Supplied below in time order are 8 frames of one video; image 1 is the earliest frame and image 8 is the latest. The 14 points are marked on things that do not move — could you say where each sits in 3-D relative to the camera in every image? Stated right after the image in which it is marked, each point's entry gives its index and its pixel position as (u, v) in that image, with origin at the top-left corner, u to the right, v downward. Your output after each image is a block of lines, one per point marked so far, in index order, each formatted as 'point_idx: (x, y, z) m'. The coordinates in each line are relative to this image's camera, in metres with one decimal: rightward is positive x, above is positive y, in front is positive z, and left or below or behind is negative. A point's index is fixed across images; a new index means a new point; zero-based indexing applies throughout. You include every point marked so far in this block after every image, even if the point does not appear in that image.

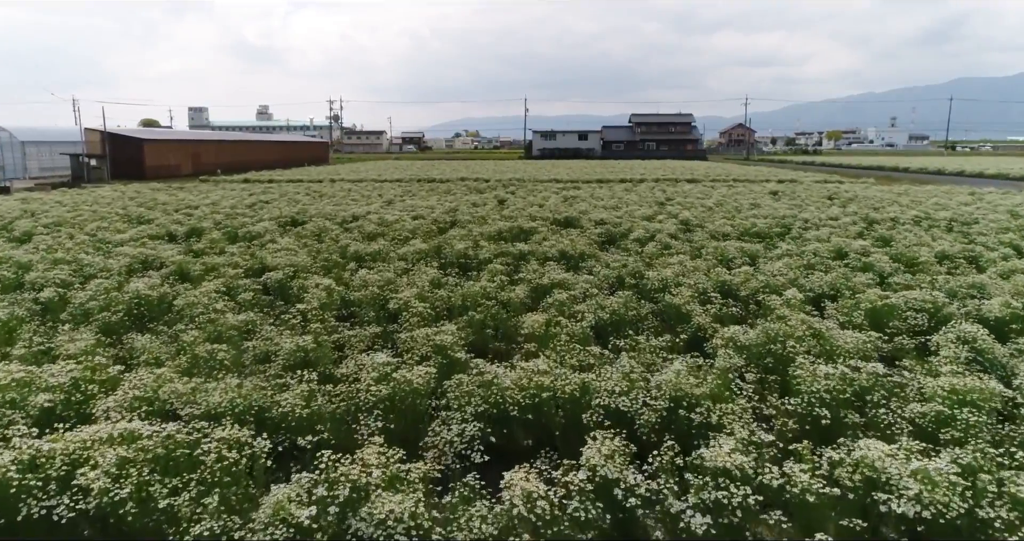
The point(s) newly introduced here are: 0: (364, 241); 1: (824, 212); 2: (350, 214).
0: (-2.0, +0.4, +11.4) m
1: (+5.7, +1.1, +15.4) m
2: (-2.9, +1.0, +15.0) m
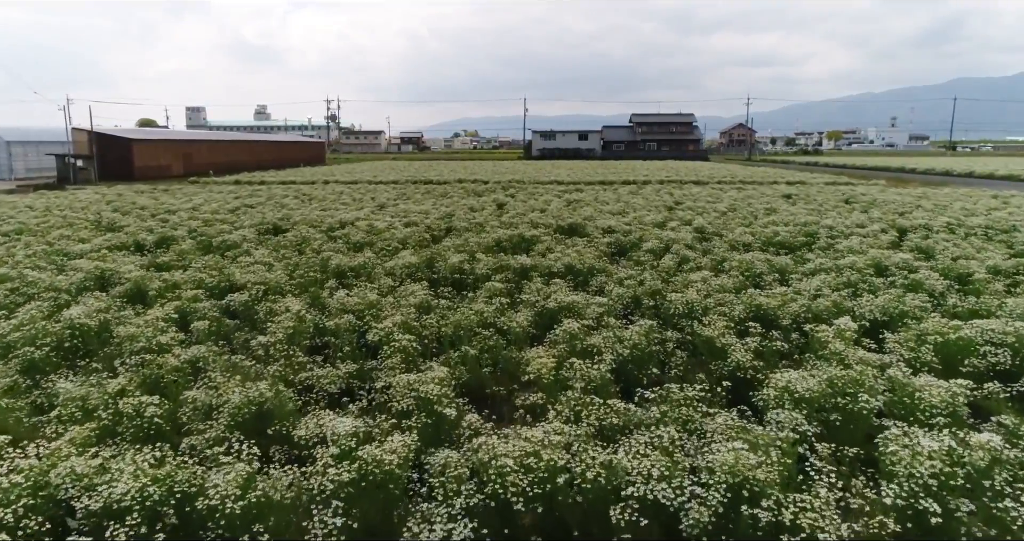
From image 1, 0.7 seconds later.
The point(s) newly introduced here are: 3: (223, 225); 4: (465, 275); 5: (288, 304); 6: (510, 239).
0: (-2.0, +0.2, +10.3) m
1: (+5.7, +0.9, +14.3) m
2: (-2.9, +0.8, +13.9) m
3: (-4.7, +0.7, +13.6) m
4: (-0.5, -0.1, +9.1) m
5: (-1.9, -0.3, +7.1) m
6: (0.0, +0.4, +11.8) m
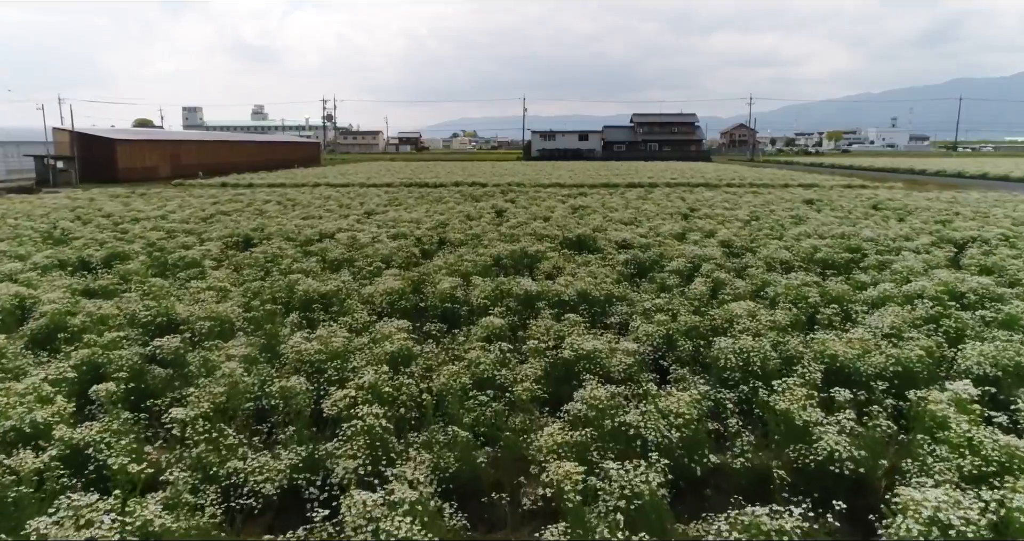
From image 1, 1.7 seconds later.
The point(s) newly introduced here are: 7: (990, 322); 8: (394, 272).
0: (-2.0, 0.0, +8.8) m
1: (+5.8, +0.6, +12.8) m
2: (-2.9, +0.6, +12.4) m
3: (-4.7, +0.5, +12.1) m
4: (-0.5, -0.3, +7.6) m
5: (-1.9, -0.5, +5.6) m
6: (0.0, +0.2, +10.2) m
7: (+3.7, -0.4, +6.4) m
8: (-1.3, 0.0, +8.9) m
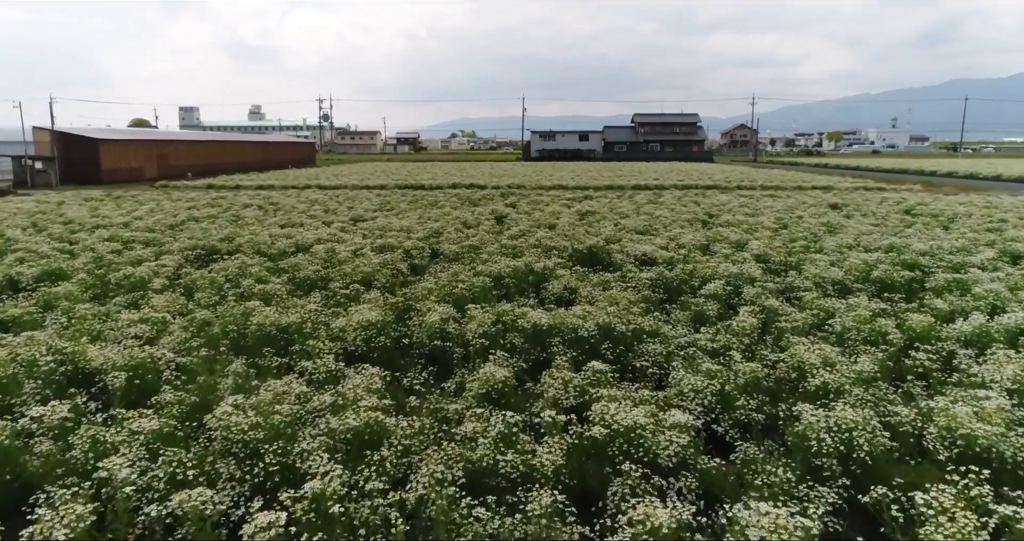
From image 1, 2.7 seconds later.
0: (-2.0, -0.3, +7.3) m
1: (+5.8, +0.4, +11.4) m
2: (-2.9, +0.4, +10.9) m
3: (-4.6, +0.3, +10.6) m
4: (-0.5, -0.5, +6.1) m
5: (-1.8, -0.8, +4.1) m
6: (0.0, 0.0, +8.8) m
7: (+3.7, -0.6, +4.9) m
8: (-1.2, -0.3, +7.4) m
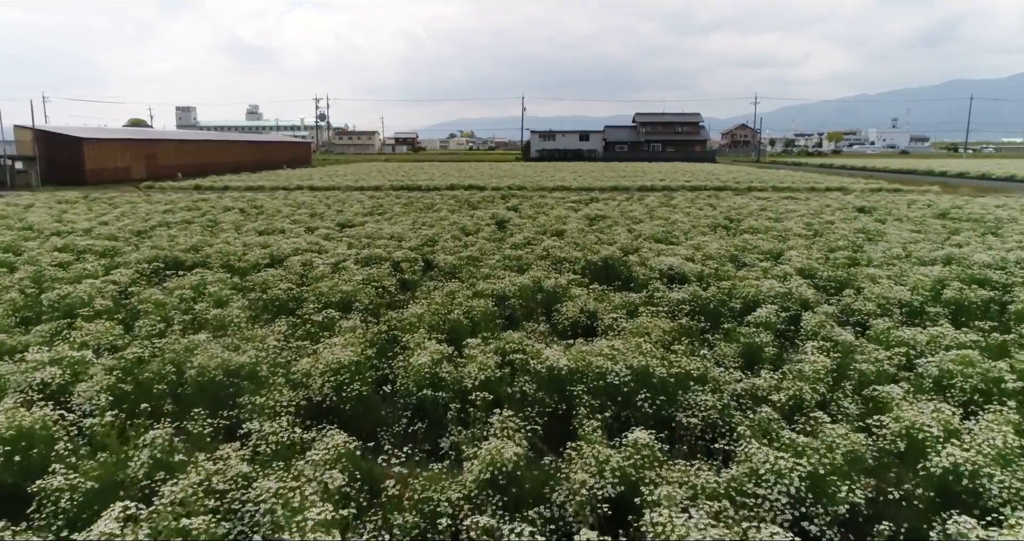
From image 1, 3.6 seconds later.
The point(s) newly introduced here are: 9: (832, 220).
0: (-1.9, -0.4, +6.0) m
1: (+5.8, +0.2, +10.1) m
2: (-2.8, +0.2, +9.6) m
3: (-4.6, +0.1, +9.2) m
4: (-0.4, -0.7, +4.8) m
5: (-1.8, -0.9, +2.7) m
6: (+0.1, -0.2, +7.4) m
7: (+3.8, -0.8, +3.6) m
8: (-1.2, -0.4, +6.0) m
9: (+5.4, +0.9, +14.2) m
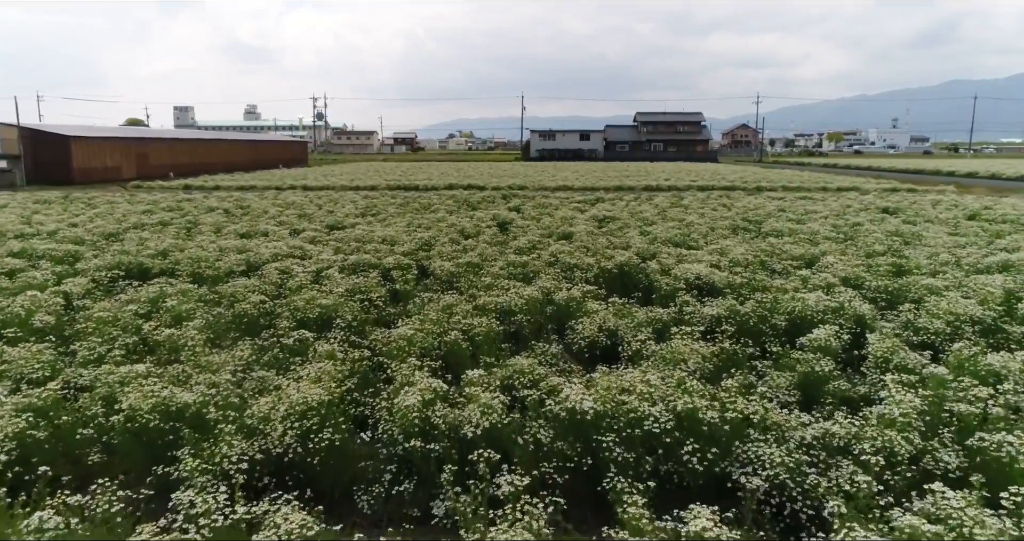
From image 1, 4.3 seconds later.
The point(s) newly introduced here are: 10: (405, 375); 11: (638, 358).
0: (-1.9, -0.5, +5.0) m
1: (+5.9, +0.2, +9.1) m
2: (-2.8, +0.1, +8.6) m
3: (-4.5, 0.0, +8.2) m
4: (-0.3, -0.8, +3.8) m
5: (-1.7, -1.0, +1.7) m
6: (+0.1, -0.3, +6.4) m
7: (+3.8, -0.9, +2.6) m
8: (-1.1, -0.5, +5.0) m
9: (+5.5, +0.8, +13.1) m
10: (-0.6, -0.6, +4.5) m
11: (+0.8, -0.5, +5.2) m
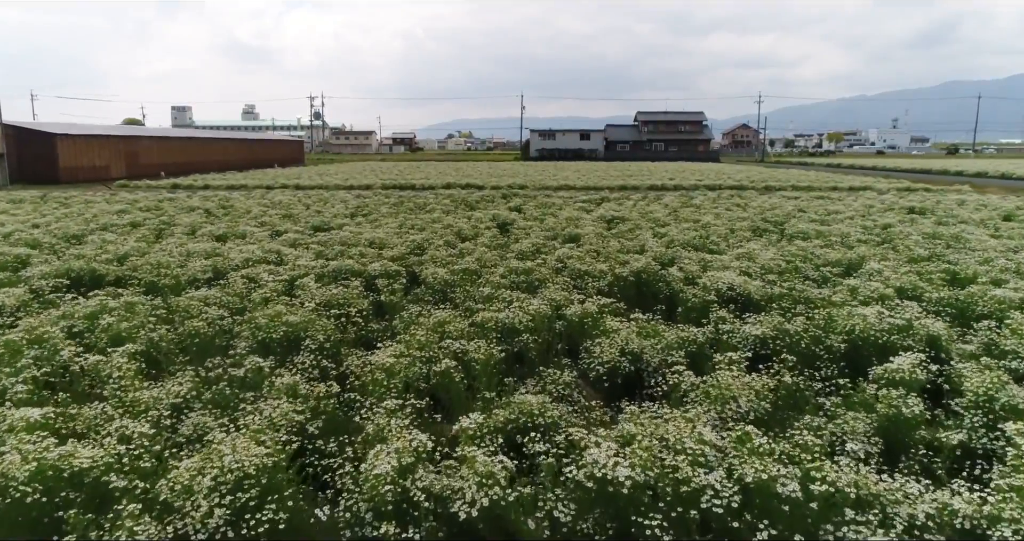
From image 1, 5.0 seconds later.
0: (-1.8, -0.6, +4.0) m
1: (+5.9, +0.1, +8.0) m
2: (-2.7, 0.0, +7.6) m
3: (-4.5, -0.1, +7.2) m
4: (-0.3, -0.8, +2.7) m
5: (-1.7, -1.1, +0.7) m
6: (+0.1, -0.4, +5.4) m
7: (+3.9, -0.9, +1.6) m
8: (-1.1, -0.6, +4.0) m
9: (+5.5, +0.7, +12.1) m
10: (-0.6, -0.6, +3.5) m
11: (+0.8, -0.6, +4.2) m
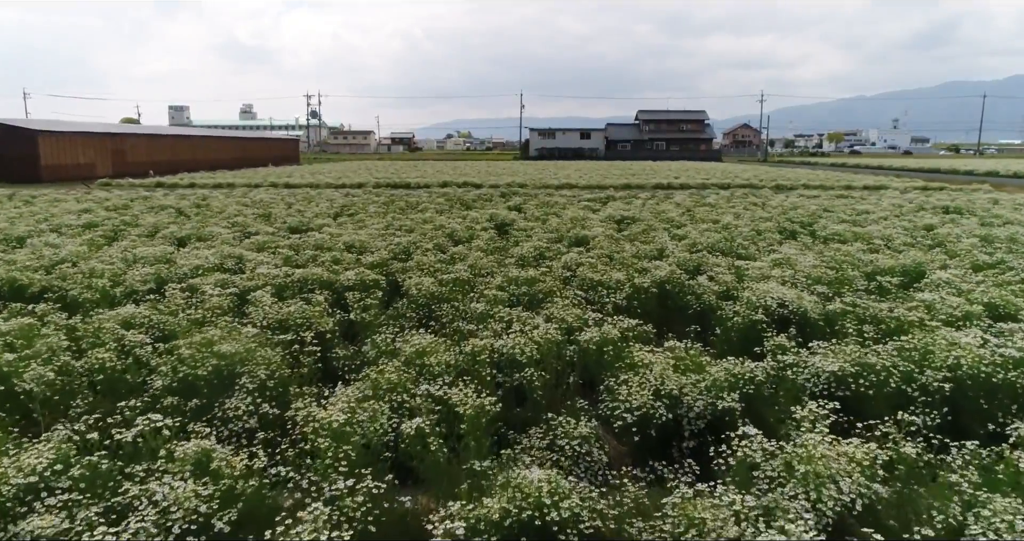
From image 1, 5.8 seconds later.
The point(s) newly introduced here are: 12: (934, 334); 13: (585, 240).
0: (-1.8, -0.7, +2.8) m
1: (+5.9, 0.0, +6.8) m
2: (-2.7, 0.0, +6.4) m
3: (-4.5, -0.1, +6.0) m
4: (-0.3, -0.9, +1.5) m
5: (-1.7, -1.1, -0.5) m
6: (+0.1, -0.4, +4.2) m
7: (+3.9, -1.0, +0.4) m
8: (-1.1, -0.6, +2.8) m
9: (+5.5, +0.6, +10.9) m
10: (-0.6, -0.7, +2.3) m
11: (+0.8, -0.6, +3.0) m
12: (+2.3, -0.4, +4.4) m
13: (+0.8, +0.3, +9.0) m
